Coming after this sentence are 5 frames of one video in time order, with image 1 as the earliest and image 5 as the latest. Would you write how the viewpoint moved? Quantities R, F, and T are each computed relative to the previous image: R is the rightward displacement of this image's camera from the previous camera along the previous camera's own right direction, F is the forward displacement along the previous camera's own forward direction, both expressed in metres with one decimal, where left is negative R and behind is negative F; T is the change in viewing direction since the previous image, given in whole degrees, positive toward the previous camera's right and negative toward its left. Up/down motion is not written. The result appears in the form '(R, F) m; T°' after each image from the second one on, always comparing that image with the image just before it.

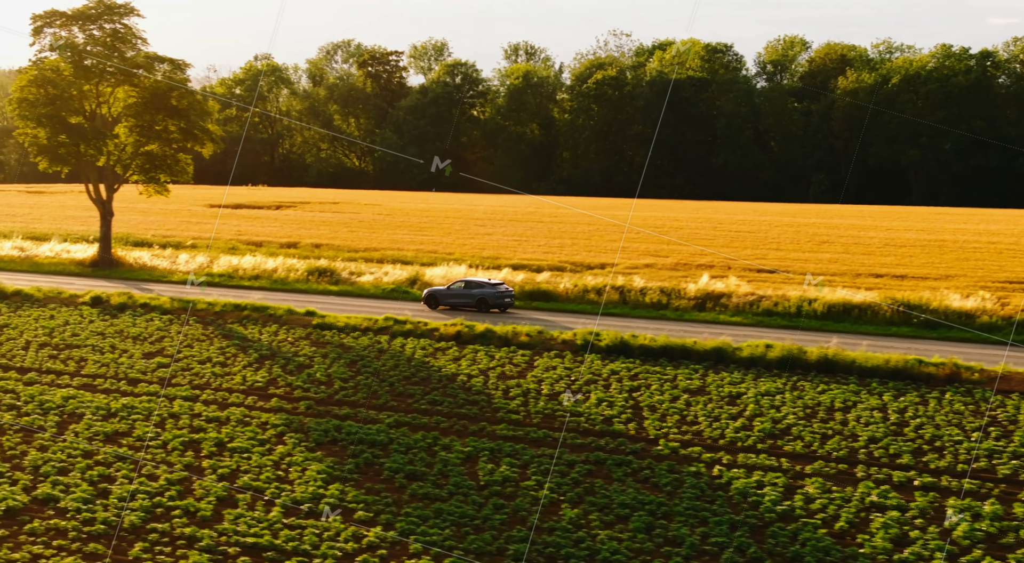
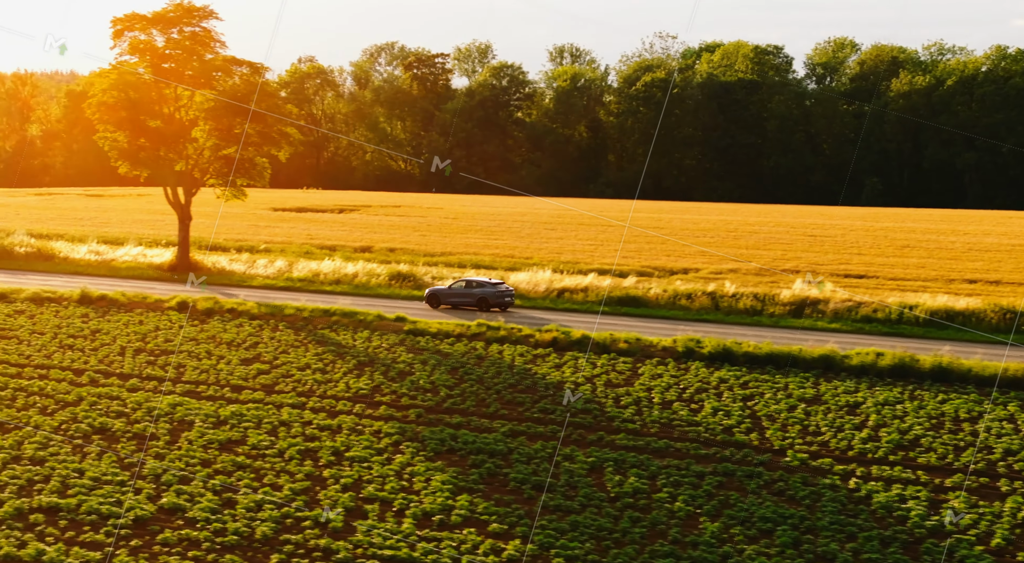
(-1.5, +0.3) m; -1°
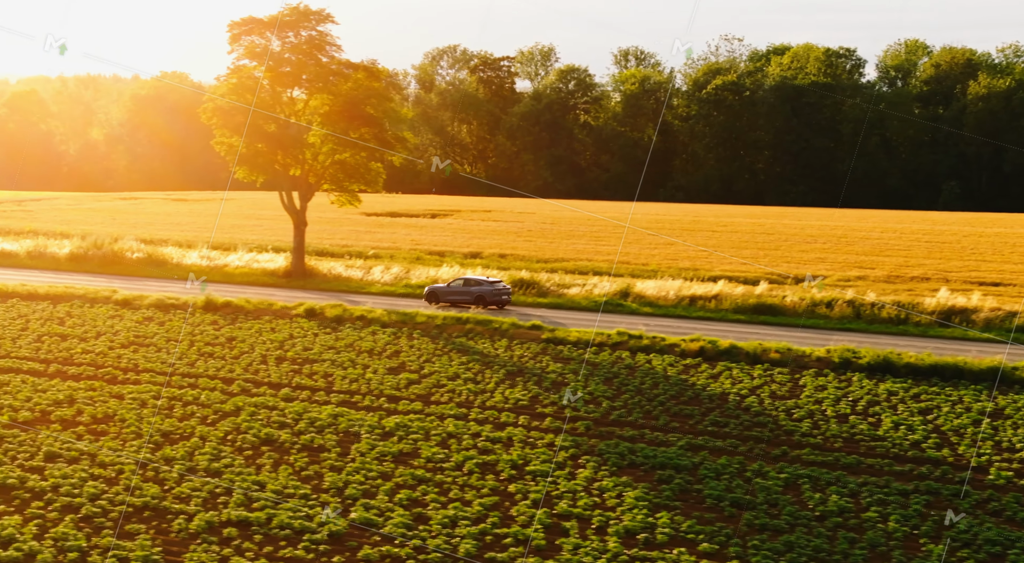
(-2.2, +0.4) m; -2°
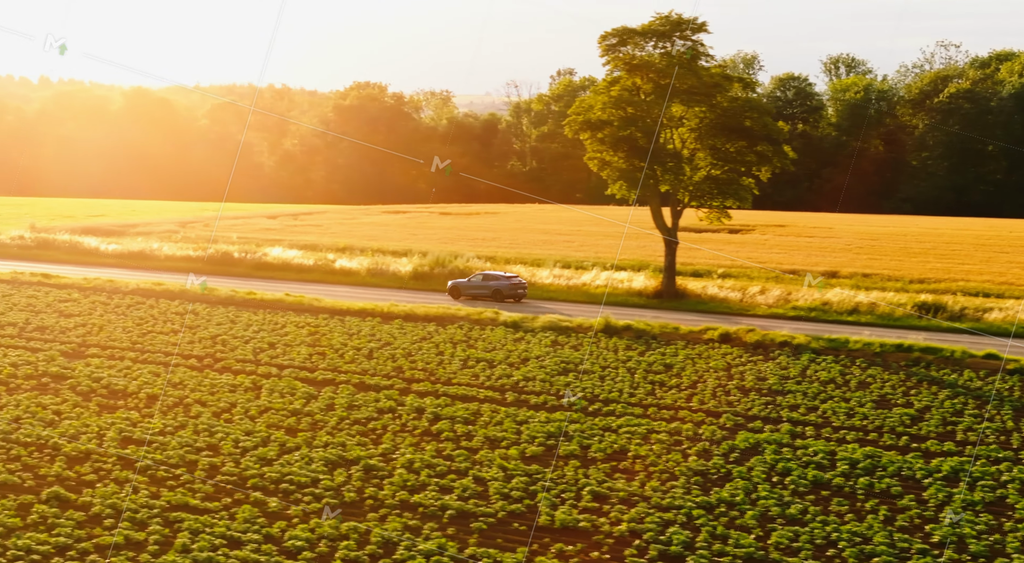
(-6.8, +1.1) m; -6°
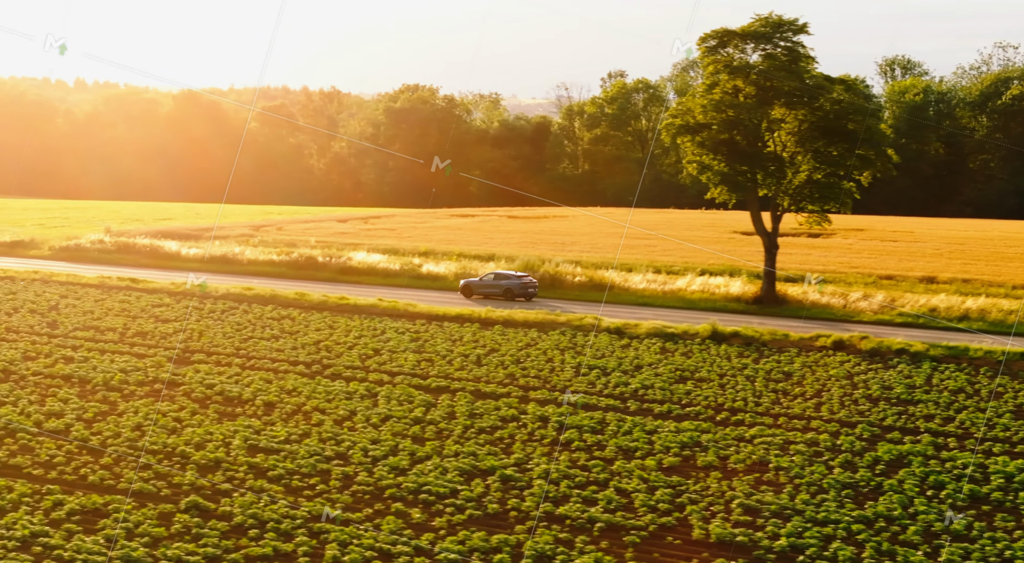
(-1.7, +0.3) m; -1°
